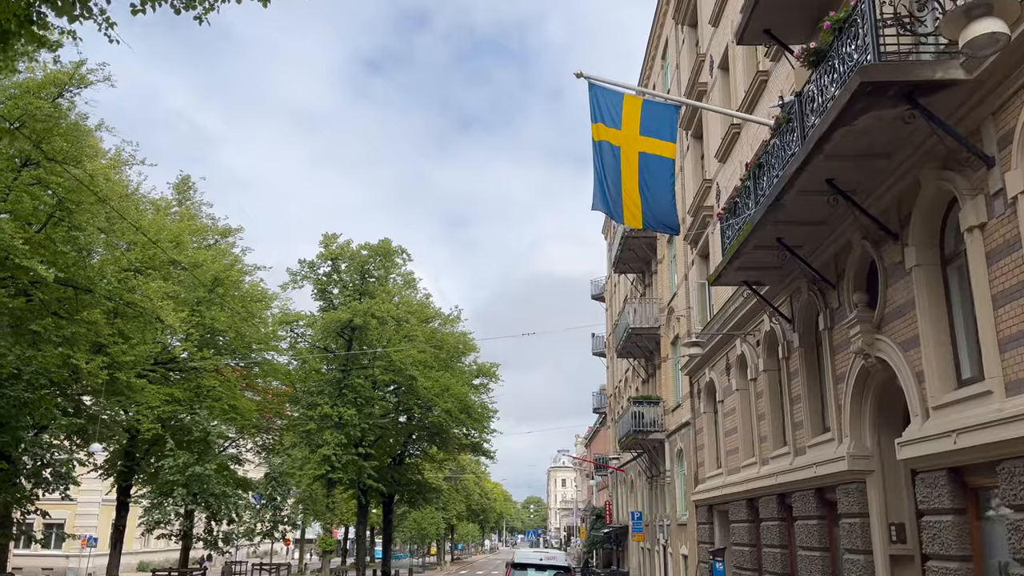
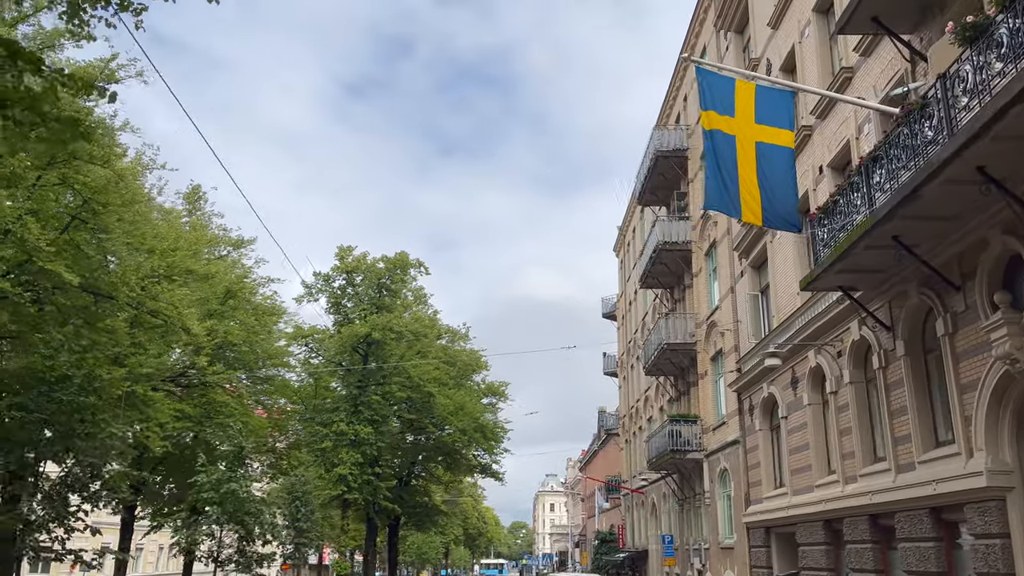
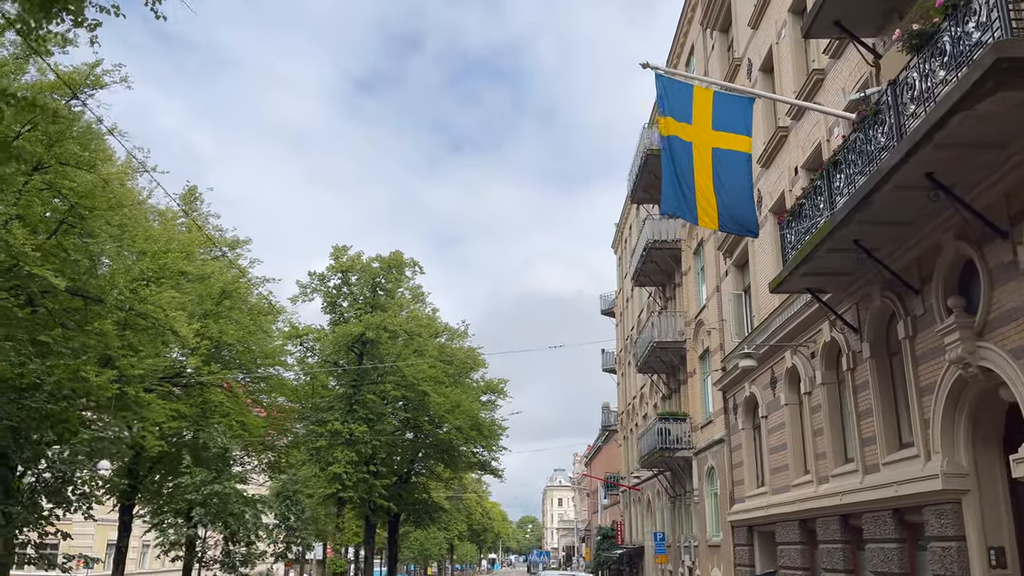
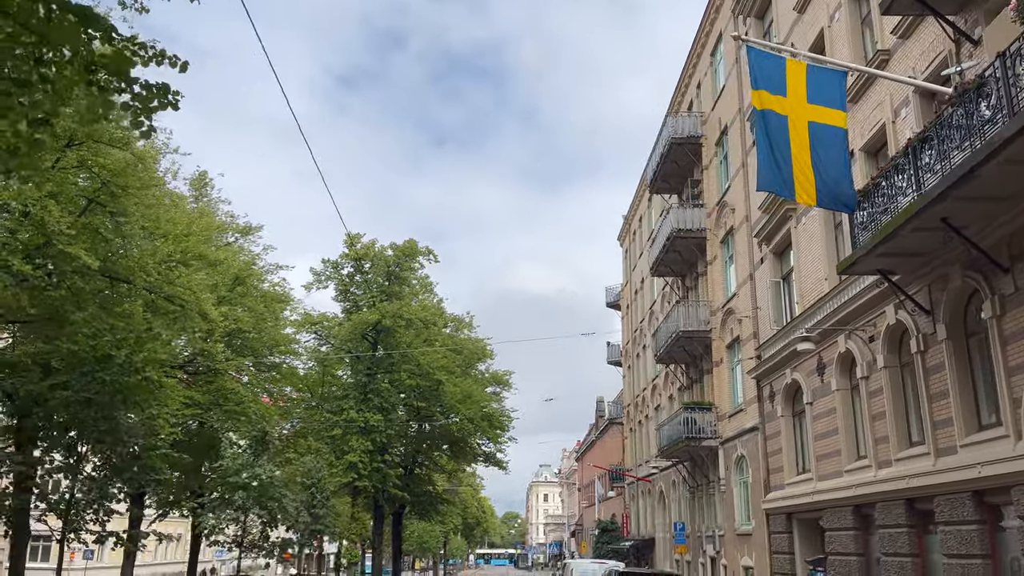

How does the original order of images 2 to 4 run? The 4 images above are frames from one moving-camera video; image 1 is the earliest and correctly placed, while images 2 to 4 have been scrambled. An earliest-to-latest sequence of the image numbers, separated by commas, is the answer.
3, 2, 4
